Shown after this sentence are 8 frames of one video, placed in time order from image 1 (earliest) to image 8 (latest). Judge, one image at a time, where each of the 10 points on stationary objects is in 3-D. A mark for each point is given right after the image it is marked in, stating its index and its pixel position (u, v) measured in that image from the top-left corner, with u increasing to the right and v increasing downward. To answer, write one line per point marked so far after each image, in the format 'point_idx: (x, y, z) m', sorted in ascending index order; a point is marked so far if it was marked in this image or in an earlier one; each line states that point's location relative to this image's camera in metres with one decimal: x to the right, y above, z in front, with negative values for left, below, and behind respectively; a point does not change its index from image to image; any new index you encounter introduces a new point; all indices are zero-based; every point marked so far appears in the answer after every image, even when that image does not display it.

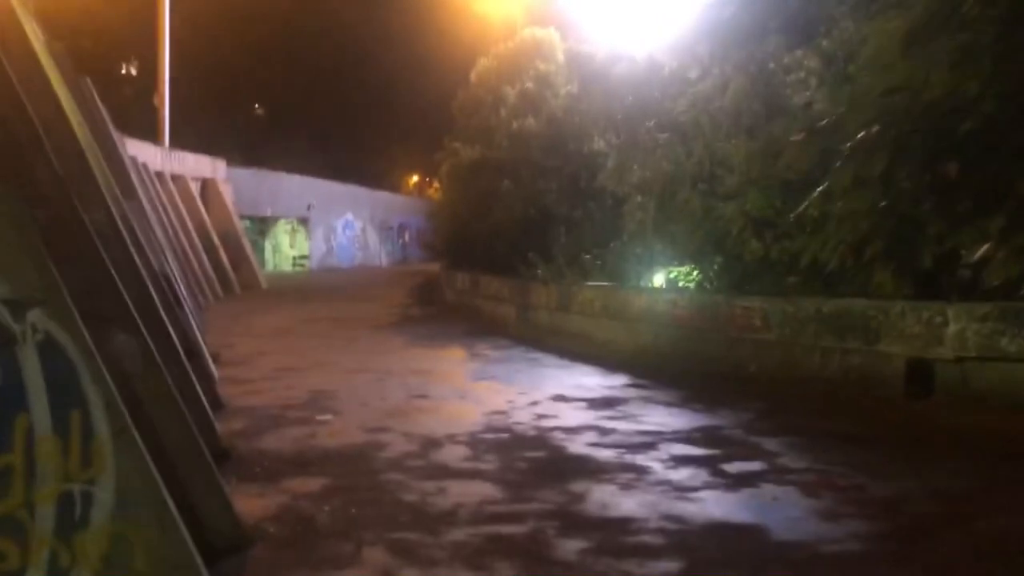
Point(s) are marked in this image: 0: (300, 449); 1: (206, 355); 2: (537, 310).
0: (-1.6, -1.2, +6.5) m
1: (-3.1, -0.7, +9.1) m
2: (+0.4, -0.3, +13.0) m
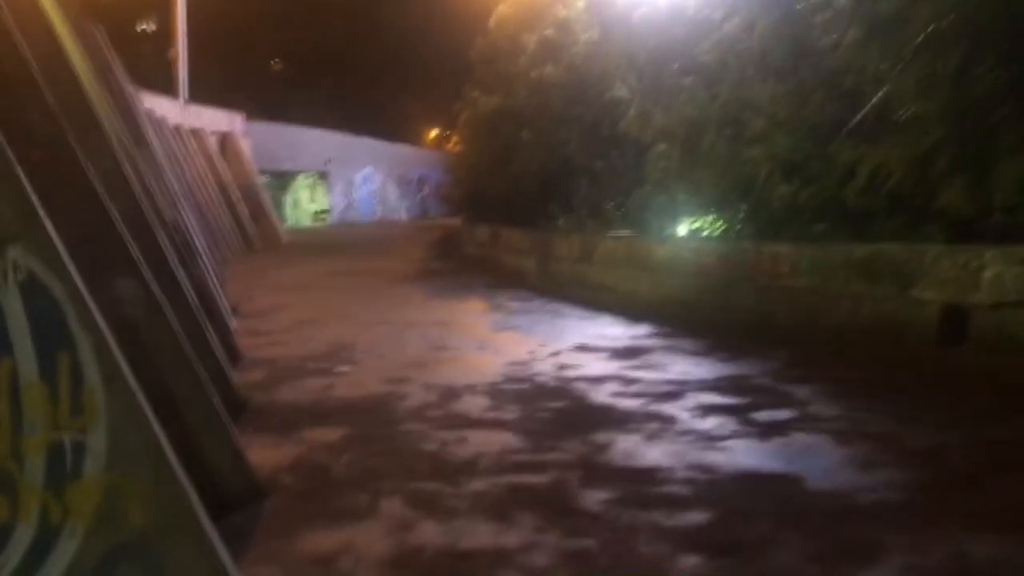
0: (-1.4, -0.8, +6.4) m
1: (-2.9, -0.2, +9.0) m
2: (+0.7, +0.4, +12.8) m
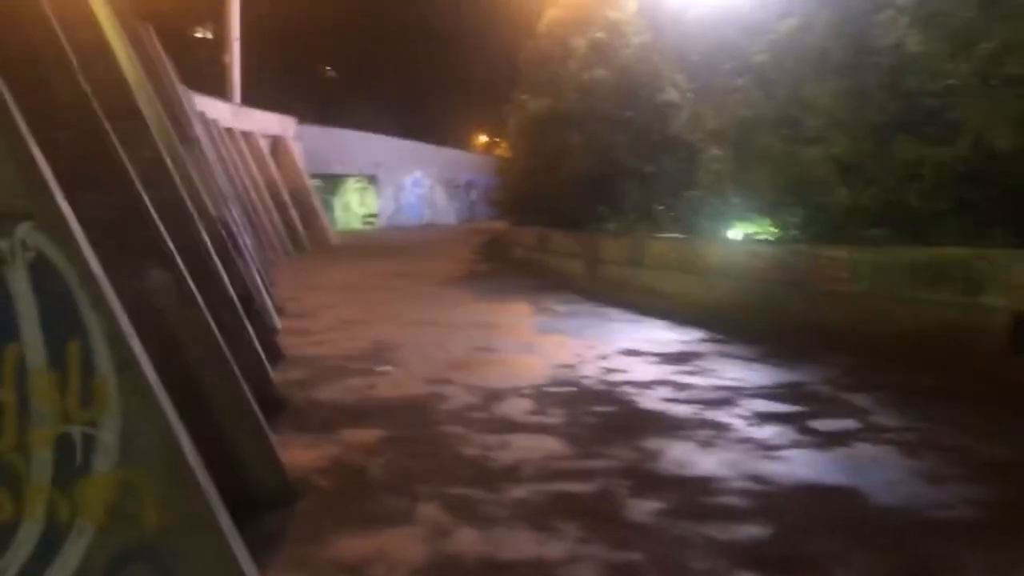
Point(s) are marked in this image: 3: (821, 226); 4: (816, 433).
0: (-1.1, -0.8, +6.2) m
1: (-2.4, -0.2, +8.9) m
2: (+1.3, +0.3, +12.5) m
3: (+3.1, +0.6, +9.2) m
4: (+1.9, -0.9, +5.4) m
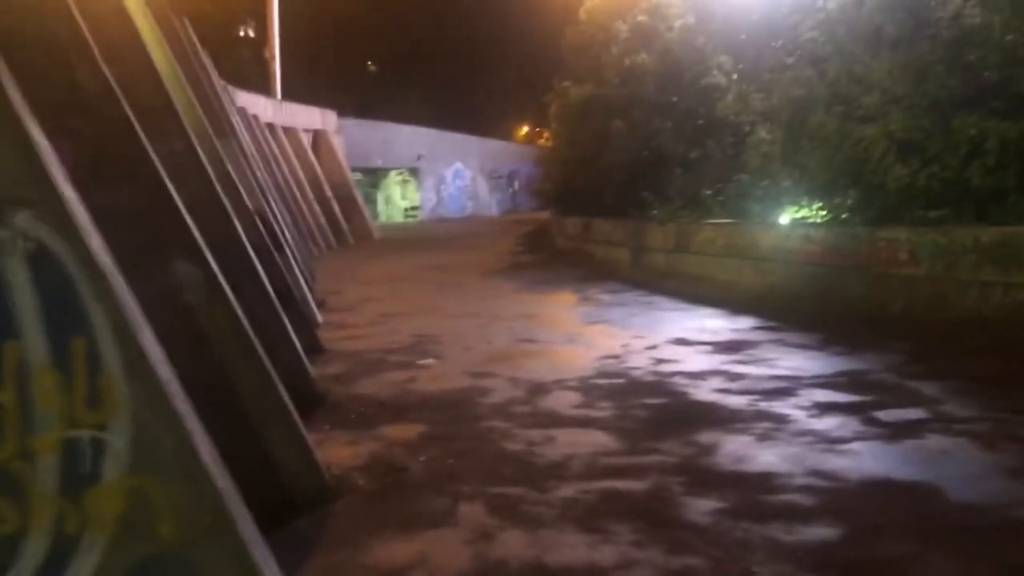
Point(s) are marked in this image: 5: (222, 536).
0: (-0.8, -0.7, +6.0) m
1: (-2.0, -0.1, +8.8) m
2: (+1.9, +0.5, +12.2) m
3: (+3.5, +0.8, +8.8) m
4: (+2.1, -0.8, +5.1) m
5: (-0.8, -0.7, +2.7) m
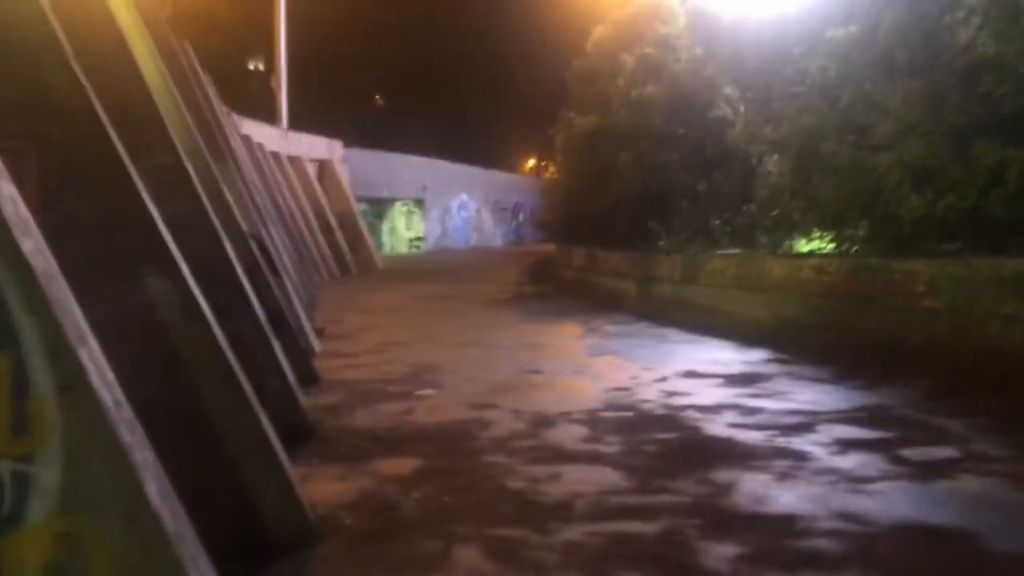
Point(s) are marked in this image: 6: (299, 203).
0: (-0.8, -0.9, +5.7) m
1: (-2.0, -0.4, +8.5) m
2: (+2.0, +0.1, +11.9) m
3: (+3.6, +0.5, +8.5) m
4: (+2.1, -0.9, +4.8) m
5: (-0.9, -0.8, +2.3) m
6: (-4.3, +1.7, +18.0) m
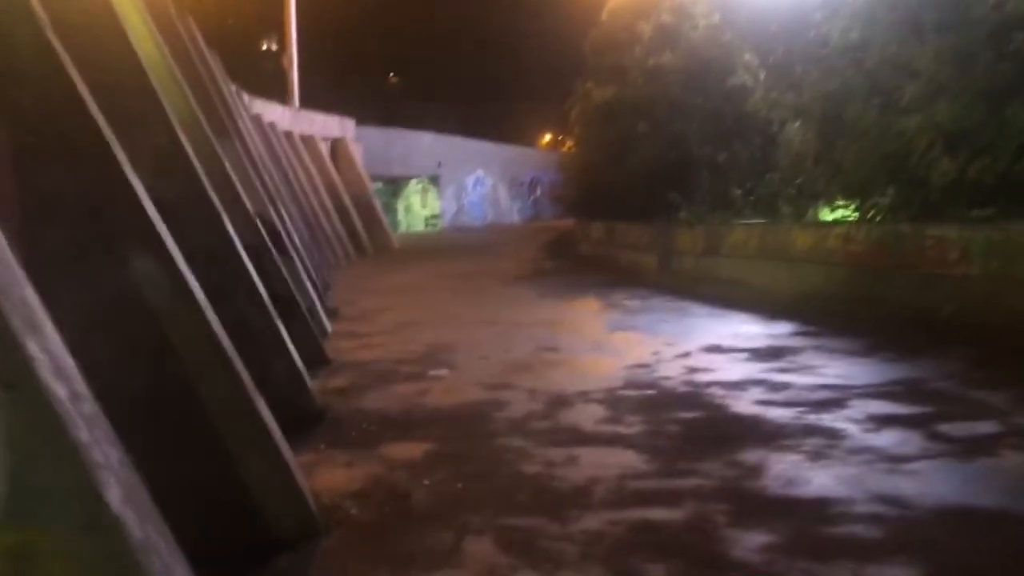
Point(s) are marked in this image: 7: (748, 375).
0: (-0.7, -0.7, +5.5) m
1: (-1.8, -0.2, +8.3) m
2: (+2.2, +0.4, +11.6) m
3: (+3.7, +0.8, +8.2) m
4: (+2.2, -0.8, +4.5) m
5: (-0.8, -0.7, +2.1) m
6: (-4.0, +2.1, +17.8) m
7: (+1.7, -0.6, +6.2) m
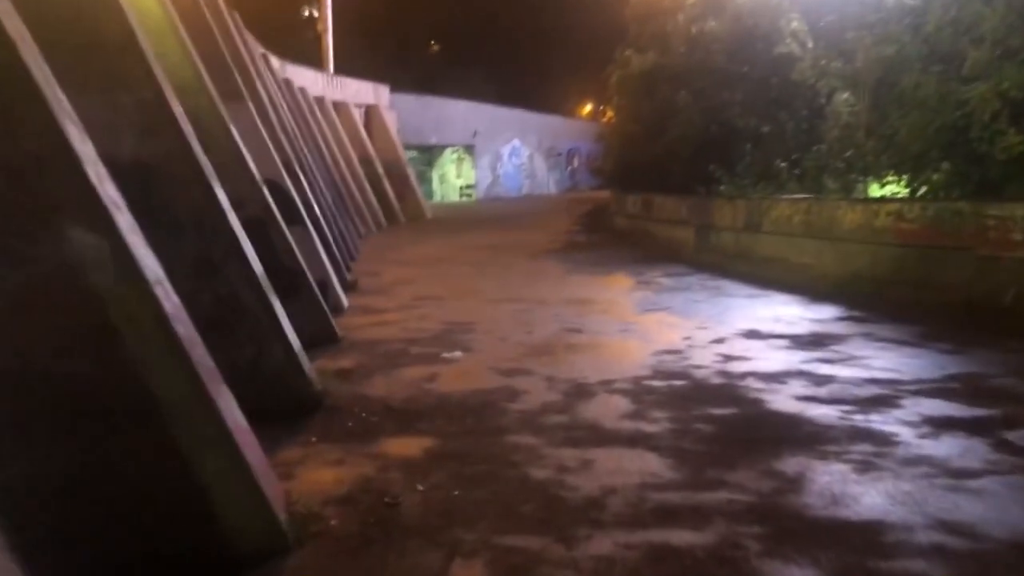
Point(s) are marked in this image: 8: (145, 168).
0: (-0.6, -0.6, +5.1) m
1: (-1.6, +0.1, +7.9) m
2: (+2.6, +0.7, +11.0) m
3: (+3.9, +0.9, +7.5) m
4: (+2.3, -0.7, +3.9) m
5: (-0.9, -0.7, +1.7) m
6: (-3.3, +2.7, +17.4) m
7: (+1.8, -0.5, +5.7) m
8: (-1.8, +0.6, +4.5) m
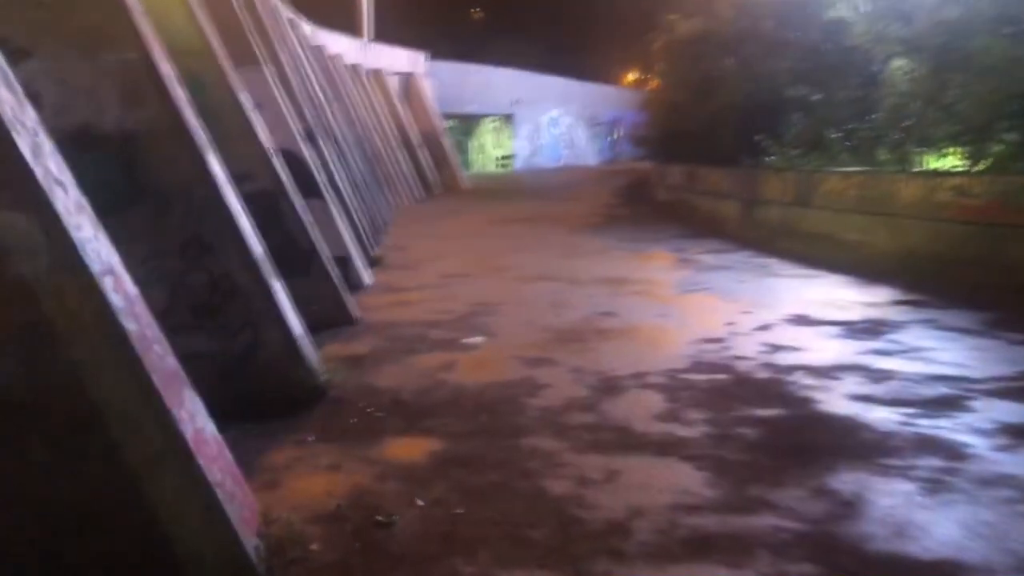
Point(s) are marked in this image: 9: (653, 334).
0: (-0.5, -0.5, +4.7) m
1: (-1.4, +0.3, +7.5) m
2: (+3.0, +1.0, +10.4) m
3: (+4.2, +1.0, +6.8) m
4: (+2.3, -0.7, +3.4) m
5: (-0.9, -0.7, +1.3) m
6: (-2.6, +3.2, +16.9) m
7: (+1.9, -0.4, +5.2) m
8: (-1.7, +0.7, +4.0) m
9: (+0.9, -0.3, +5.8) m
